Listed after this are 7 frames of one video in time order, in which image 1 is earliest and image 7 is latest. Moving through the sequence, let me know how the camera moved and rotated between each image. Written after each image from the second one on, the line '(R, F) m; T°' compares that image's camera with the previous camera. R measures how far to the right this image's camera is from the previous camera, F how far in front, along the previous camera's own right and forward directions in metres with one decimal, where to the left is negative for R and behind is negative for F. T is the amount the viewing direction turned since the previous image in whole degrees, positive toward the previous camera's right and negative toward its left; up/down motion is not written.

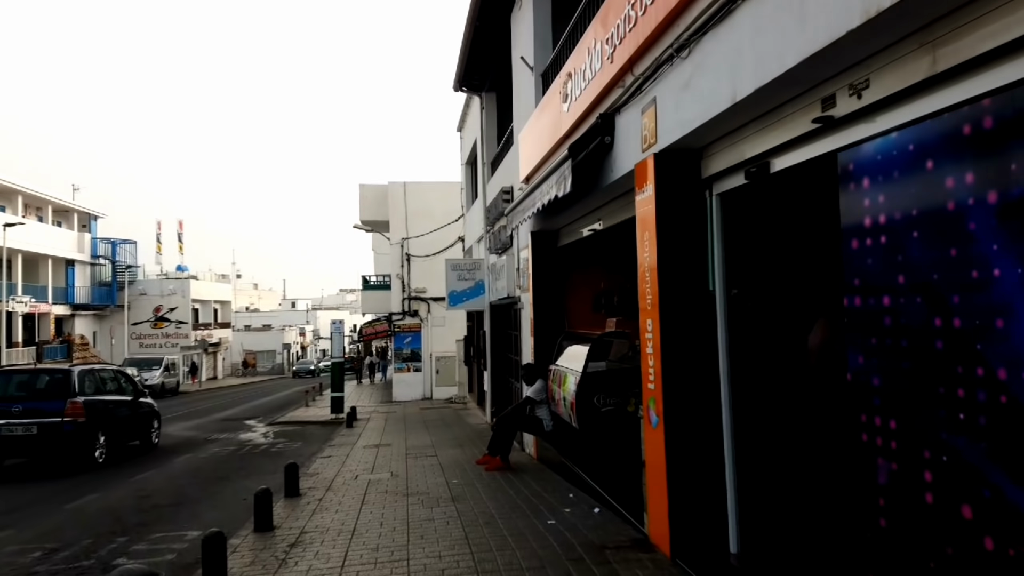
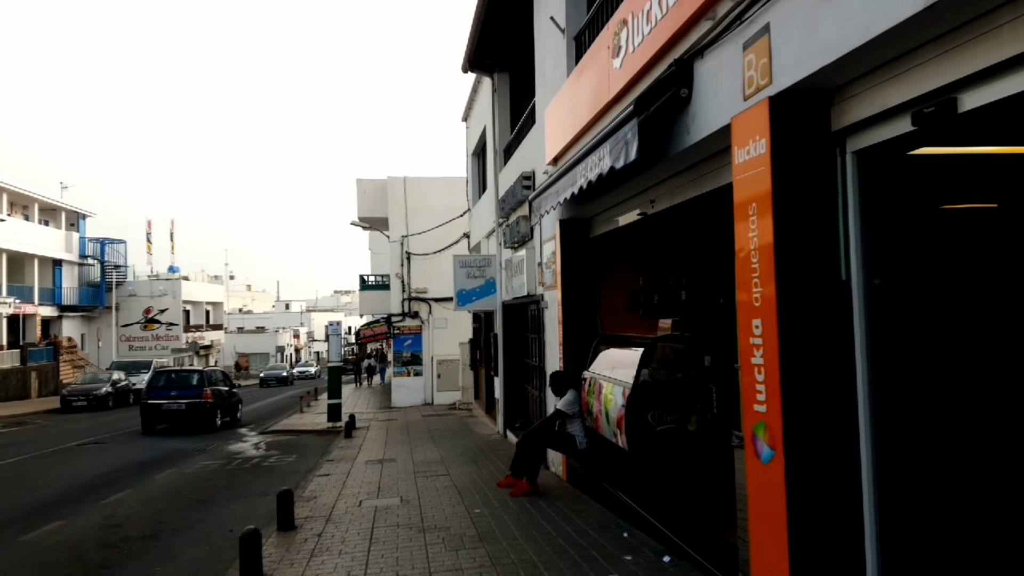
(-0.3, +1.3) m; 0°
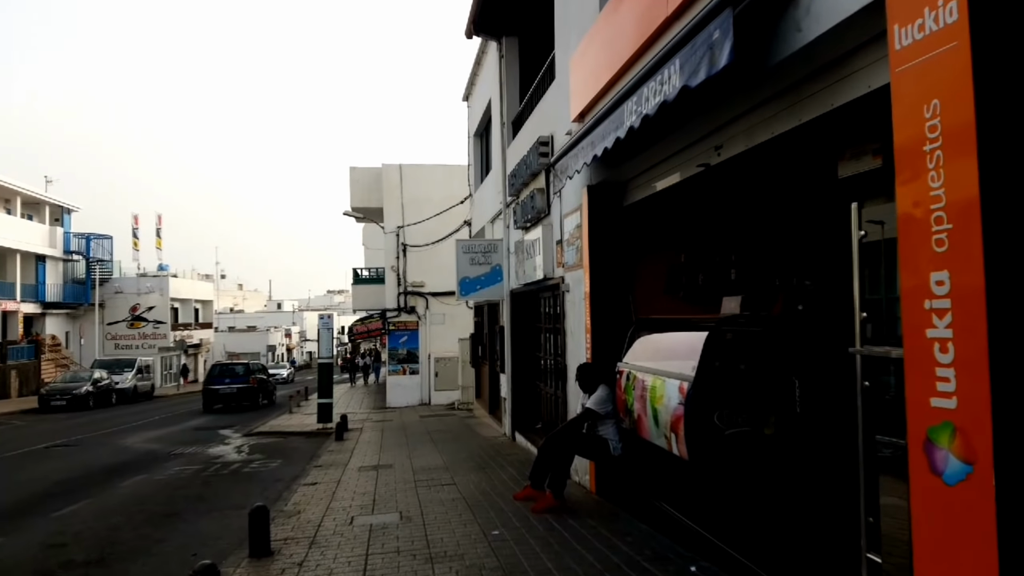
(-0.2, +1.3) m; 0°
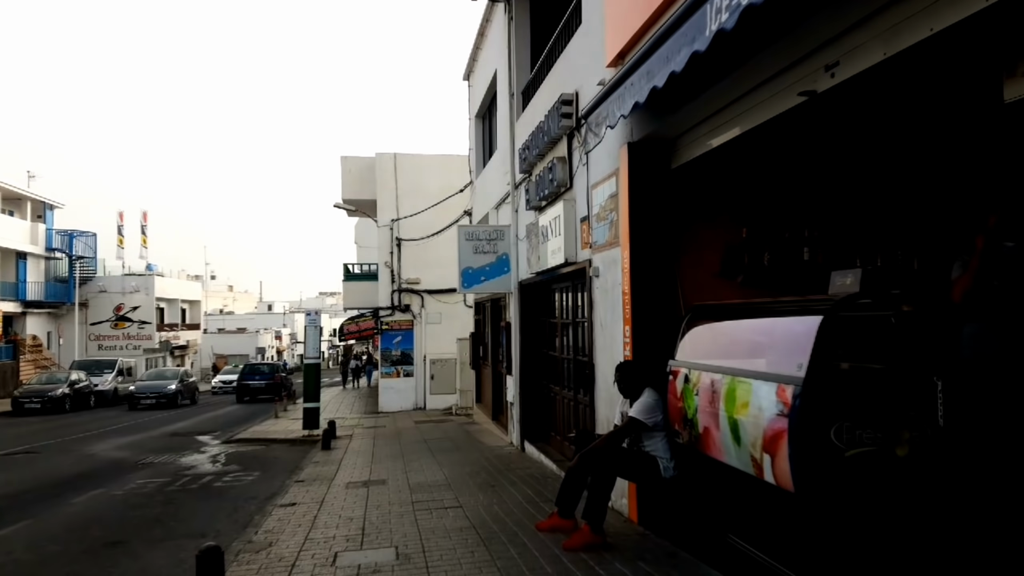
(-0.2, +1.4) m; 0°
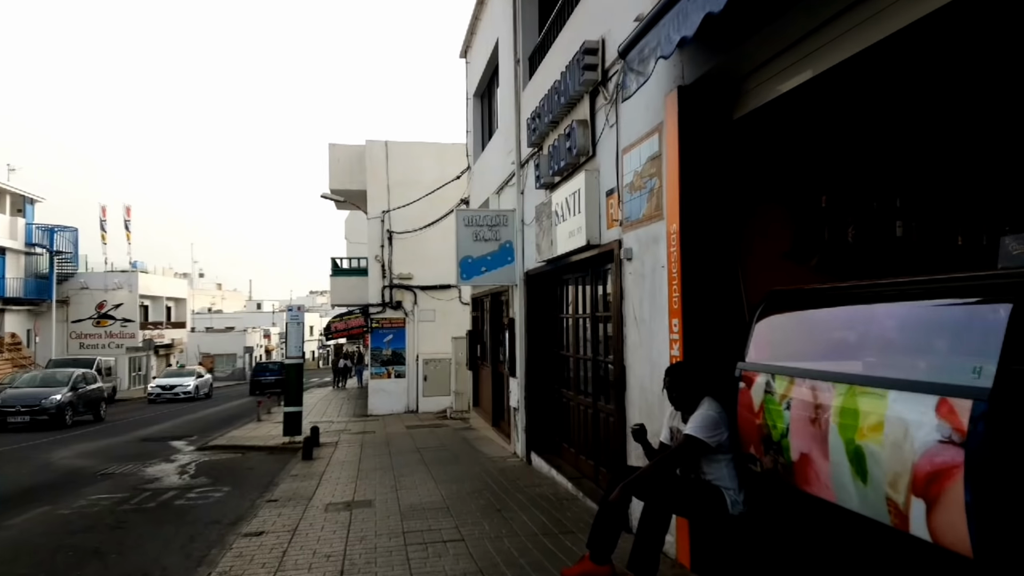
(-0.2, +1.3) m; +1°
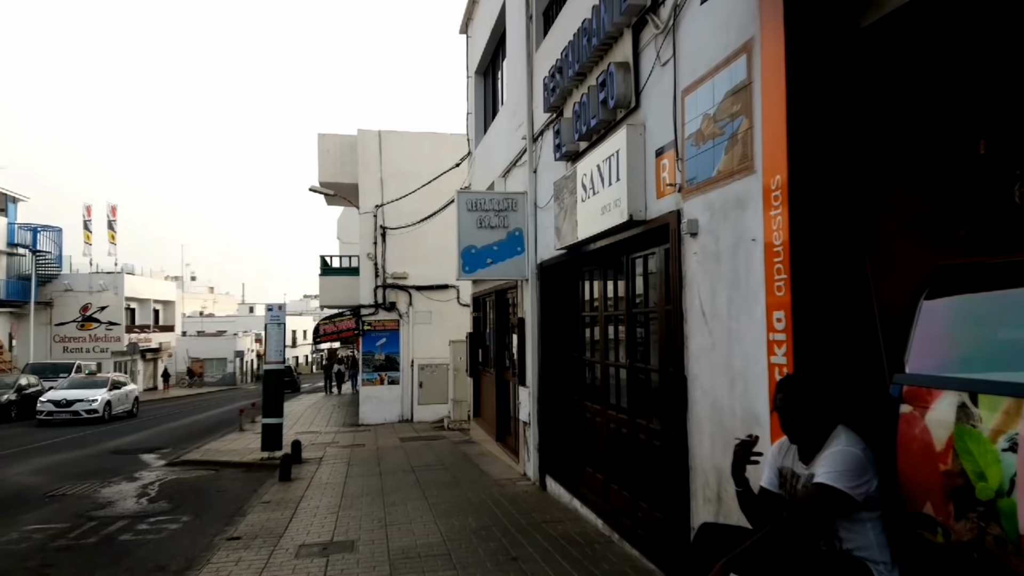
(-0.2, +1.4) m; 0°
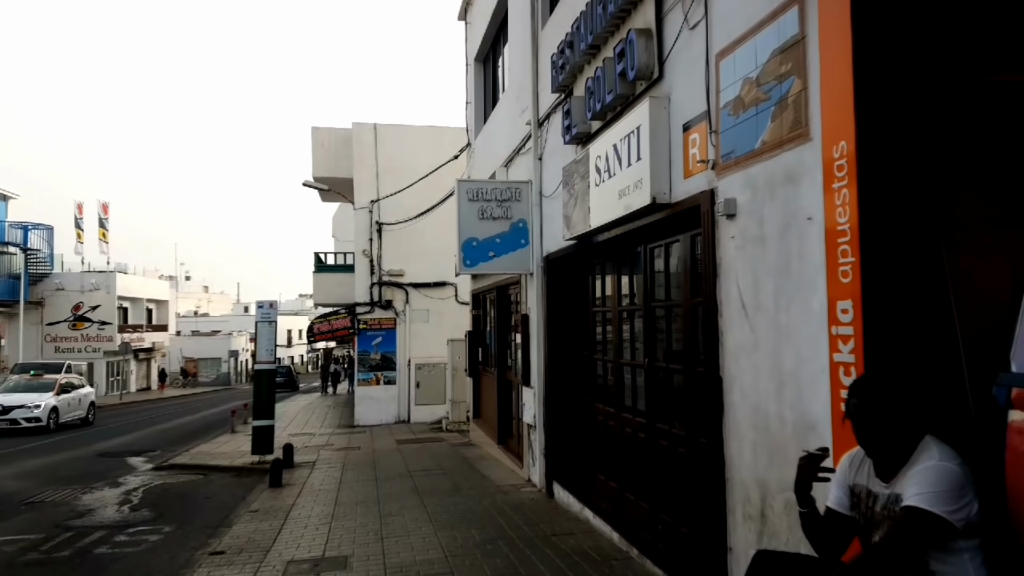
(-0.1, +0.5) m; 0°
